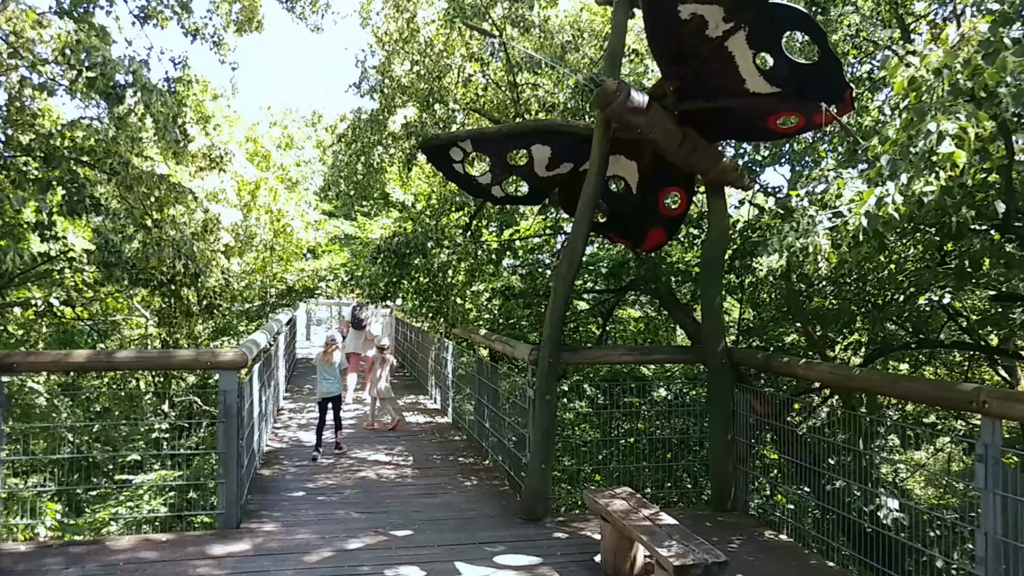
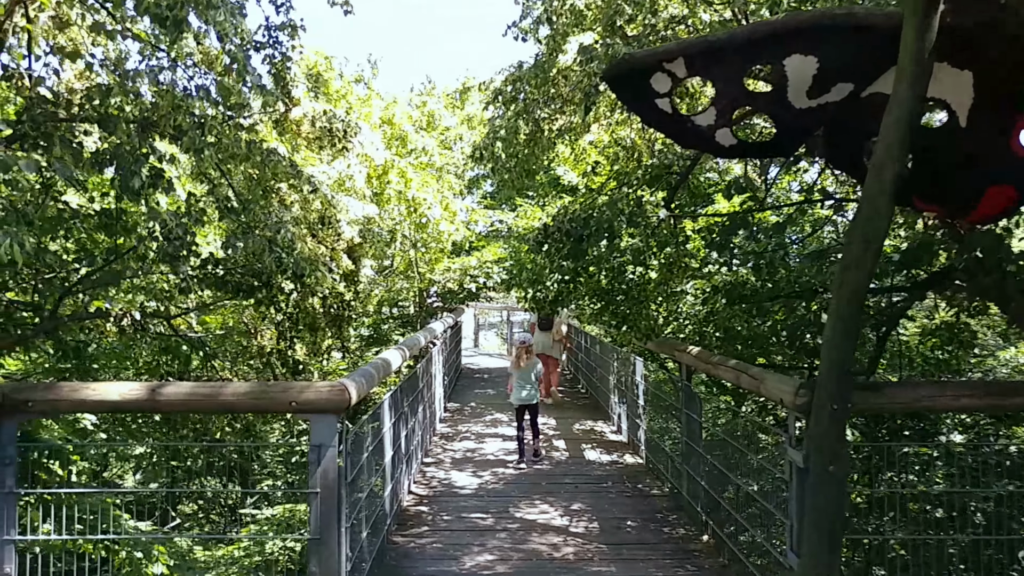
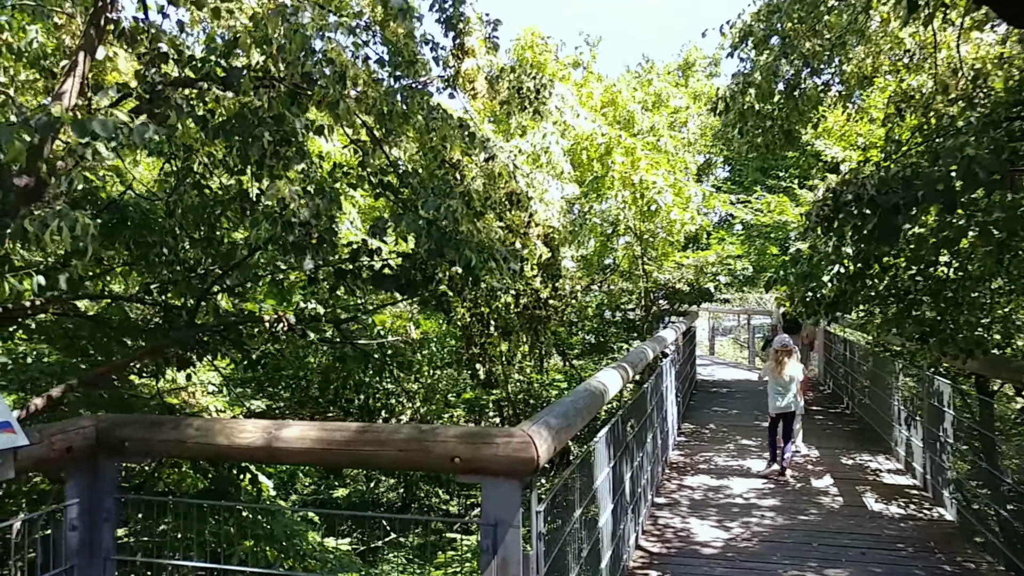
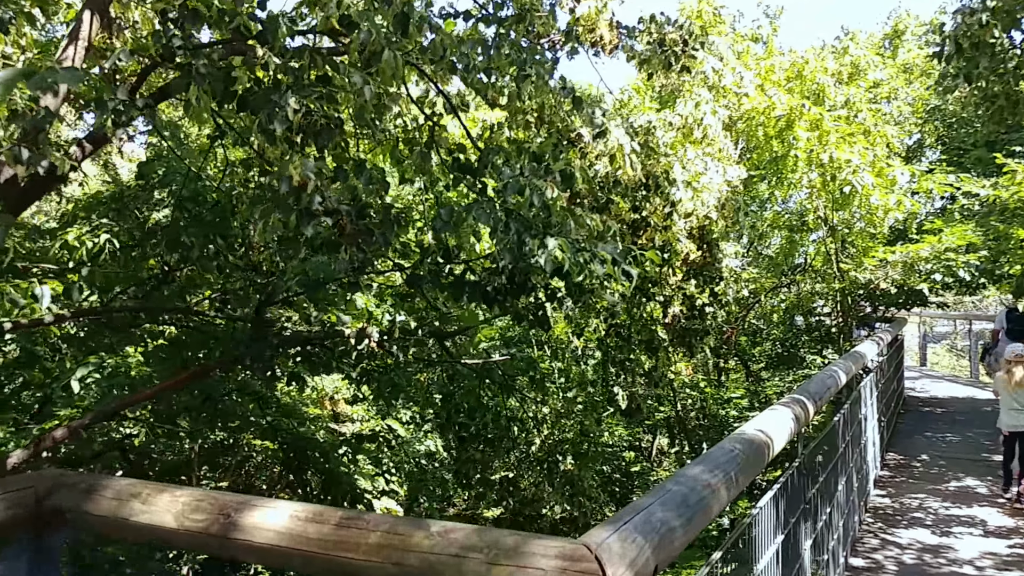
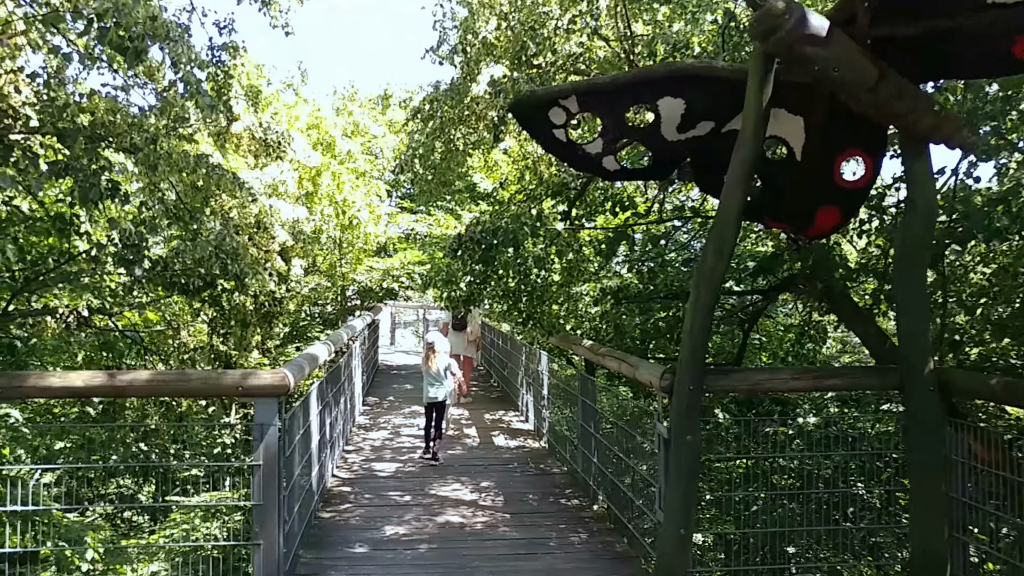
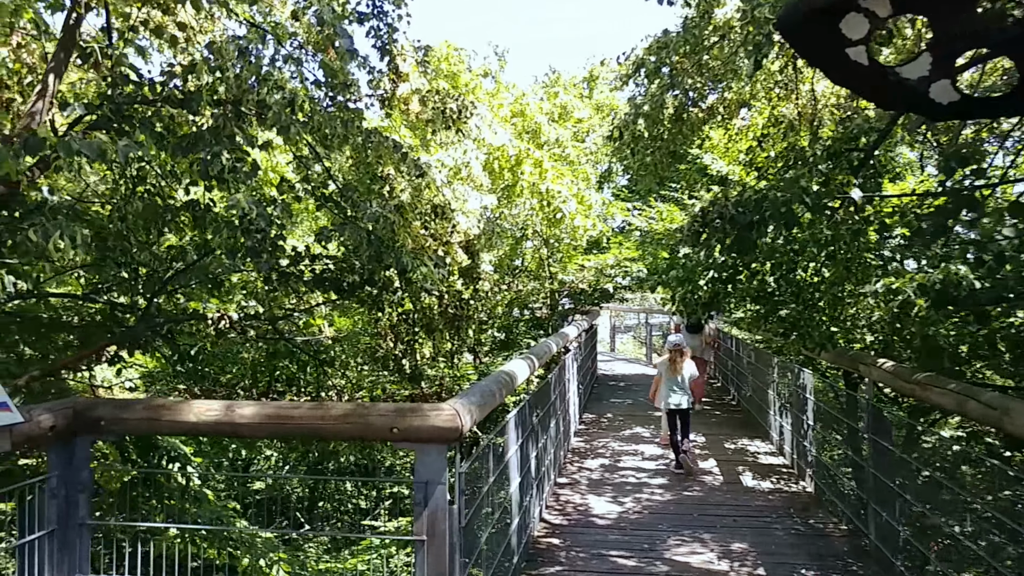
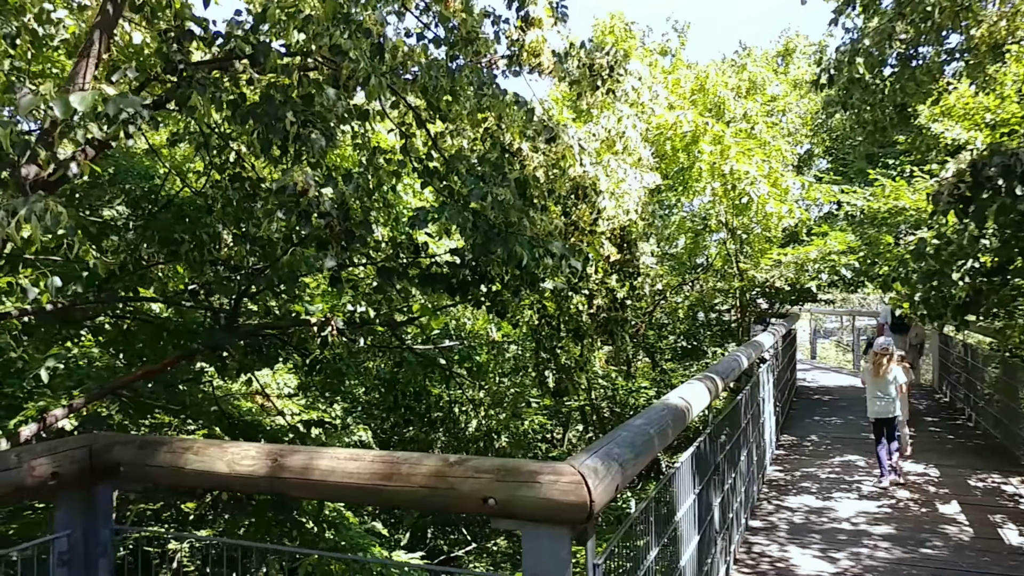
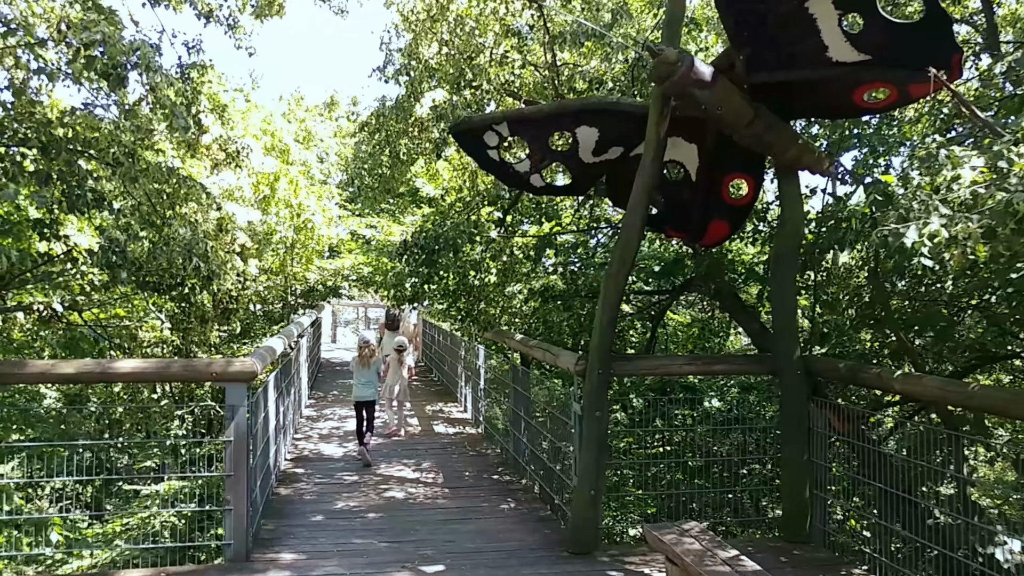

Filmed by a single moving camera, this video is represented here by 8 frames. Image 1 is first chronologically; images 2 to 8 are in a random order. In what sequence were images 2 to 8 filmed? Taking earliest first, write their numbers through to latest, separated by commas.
8, 5, 2, 6, 3, 7, 4
